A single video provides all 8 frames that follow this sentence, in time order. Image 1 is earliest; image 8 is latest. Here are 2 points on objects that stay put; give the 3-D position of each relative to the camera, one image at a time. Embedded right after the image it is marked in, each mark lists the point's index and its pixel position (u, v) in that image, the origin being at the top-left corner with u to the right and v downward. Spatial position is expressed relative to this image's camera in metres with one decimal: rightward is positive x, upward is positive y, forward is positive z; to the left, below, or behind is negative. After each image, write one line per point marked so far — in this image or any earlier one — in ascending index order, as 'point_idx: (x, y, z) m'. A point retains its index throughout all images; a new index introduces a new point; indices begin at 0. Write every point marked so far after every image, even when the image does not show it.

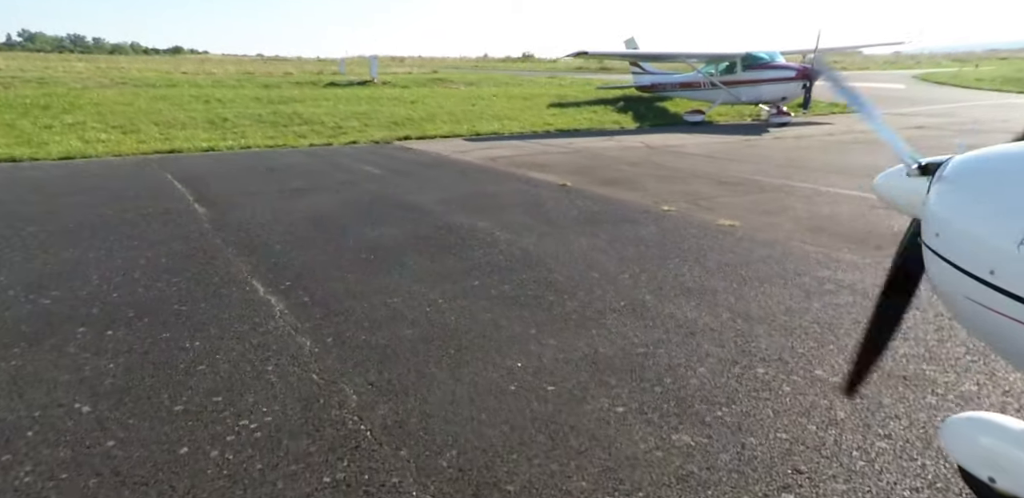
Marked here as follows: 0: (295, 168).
0: (-2.8, +1.0, +8.9) m
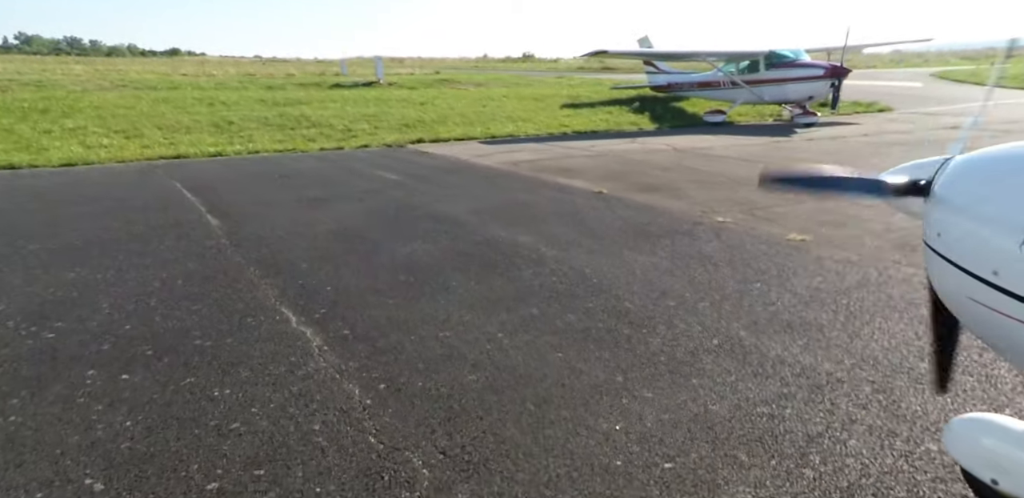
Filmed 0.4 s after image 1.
0: (-2.5, +0.9, +8.5) m
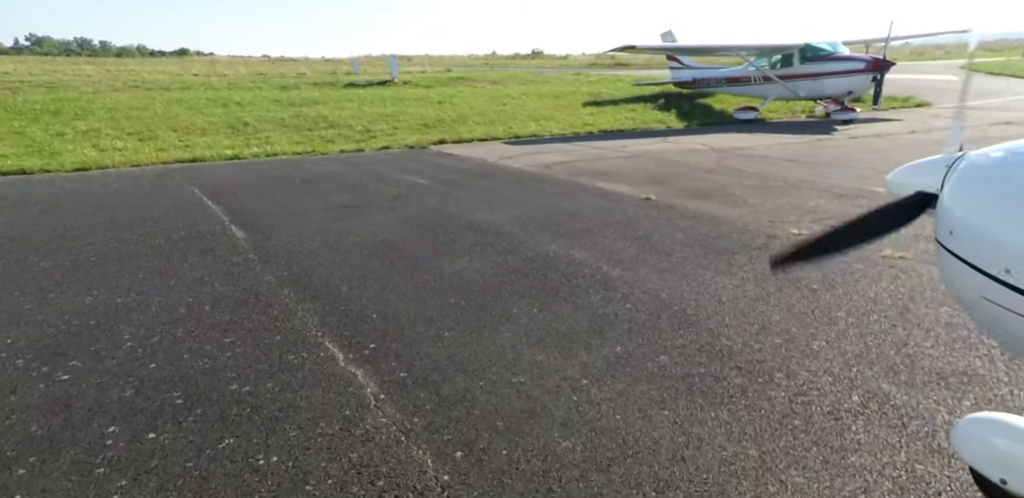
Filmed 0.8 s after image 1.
0: (-2.1, +0.8, +8.2) m
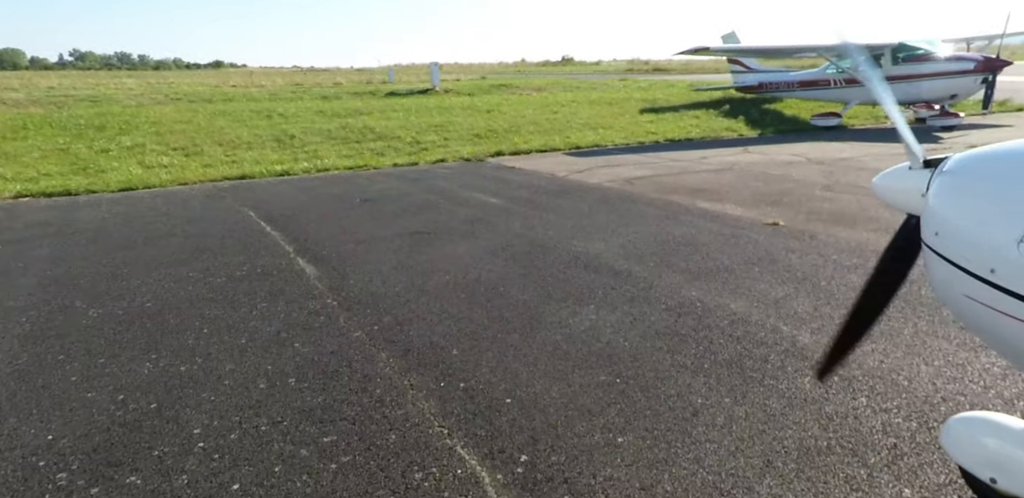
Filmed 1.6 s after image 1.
0: (-1.3, +0.6, +7.5) m
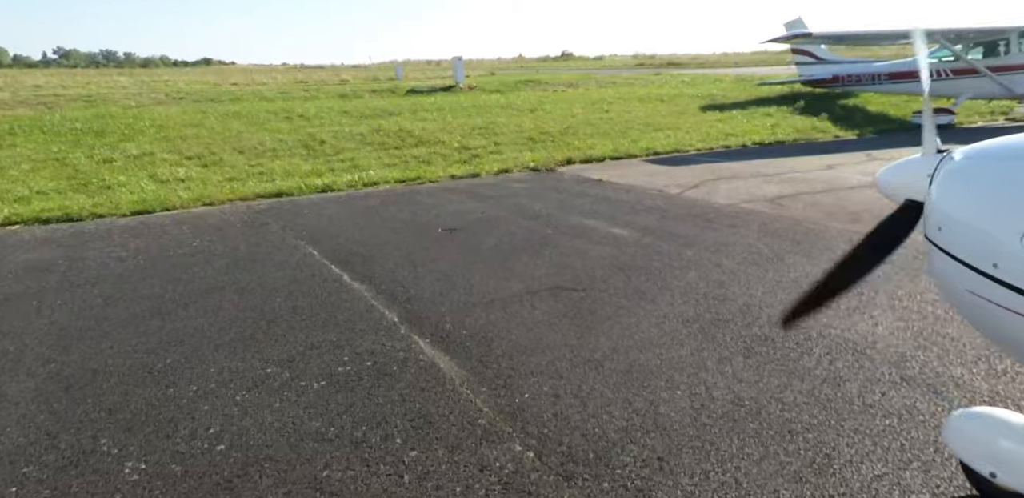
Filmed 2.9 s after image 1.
0: (-0.3, +0.2, +6.0) m
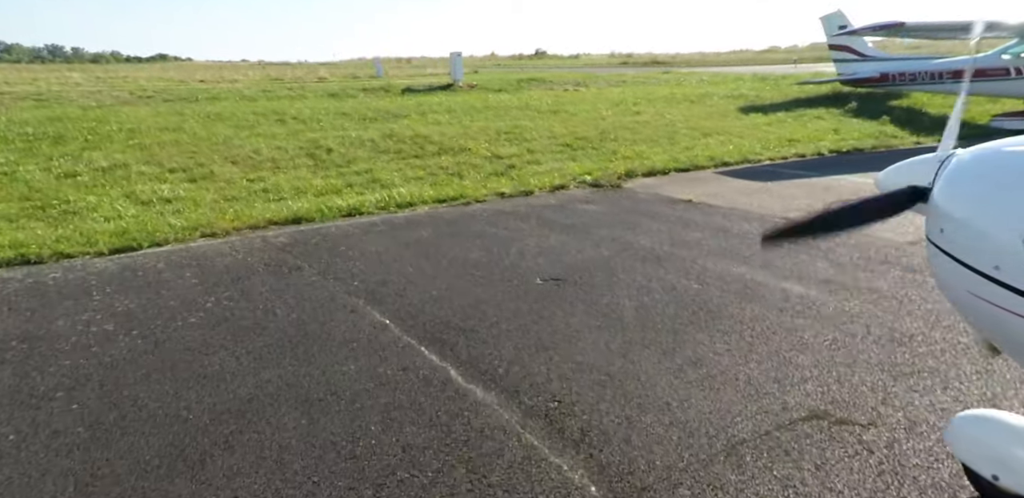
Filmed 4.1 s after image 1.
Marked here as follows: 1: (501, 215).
0: (+0.5, -0.1, +4.6) m
1: (-0.1, +0.3, +6.6) m
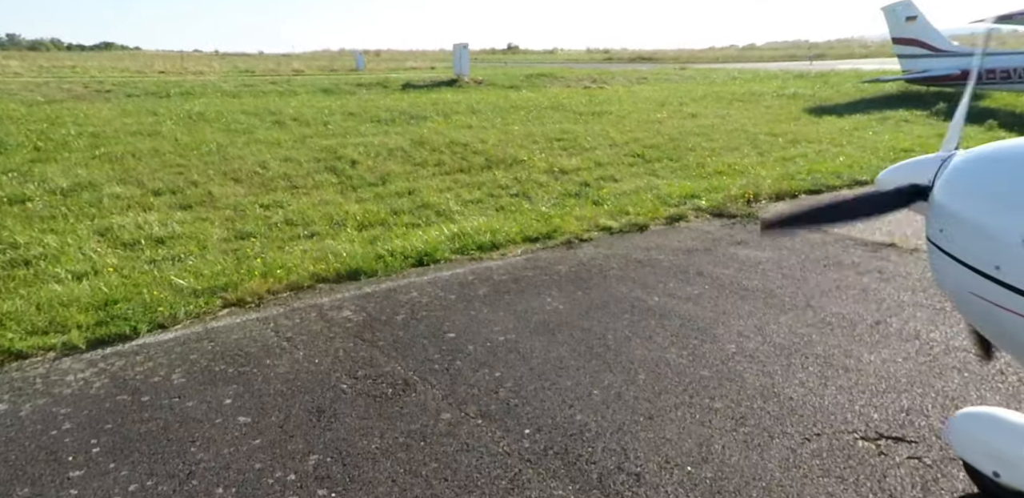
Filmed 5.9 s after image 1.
0: (+1.6, -0.6, +2.7) m
1: (+0.9, -0.1, +4.8) m
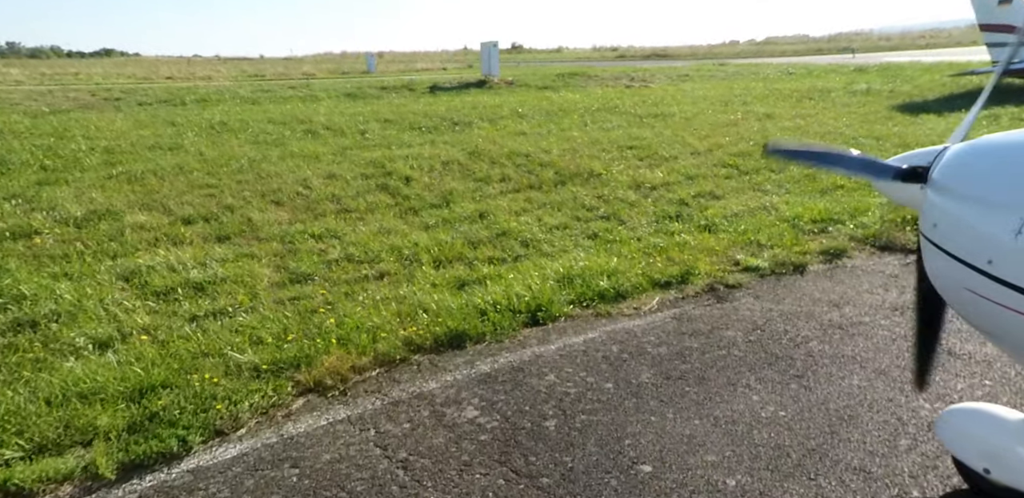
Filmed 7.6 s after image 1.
0: (+2.4, -0.9, +1.5) m
1: (+1.7, -0.4, +3.5) m
